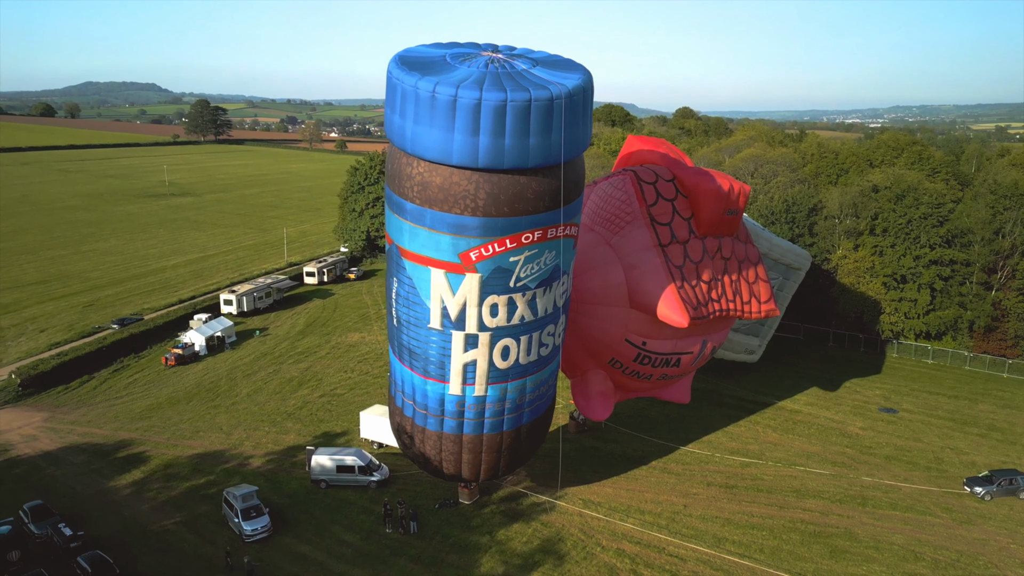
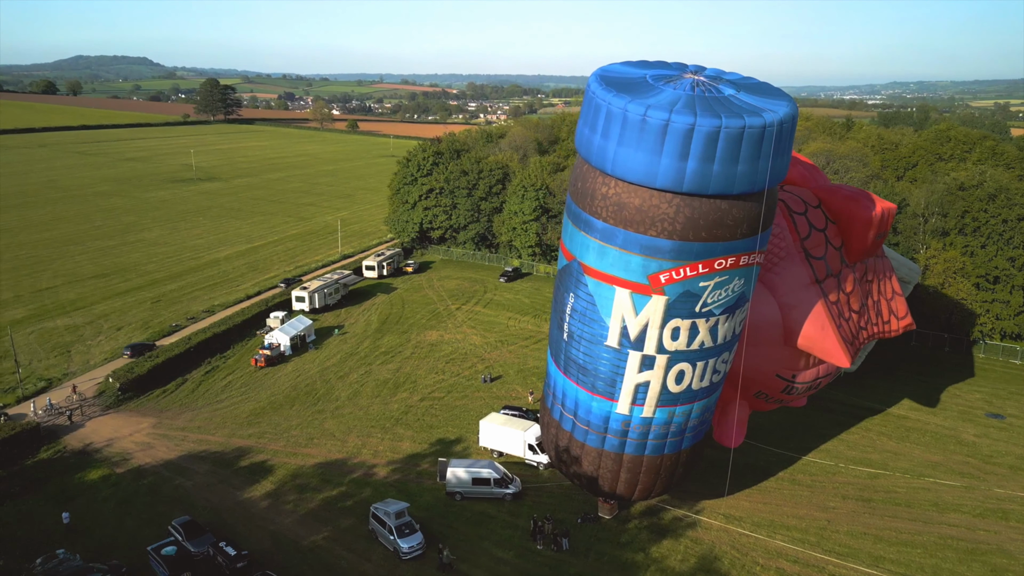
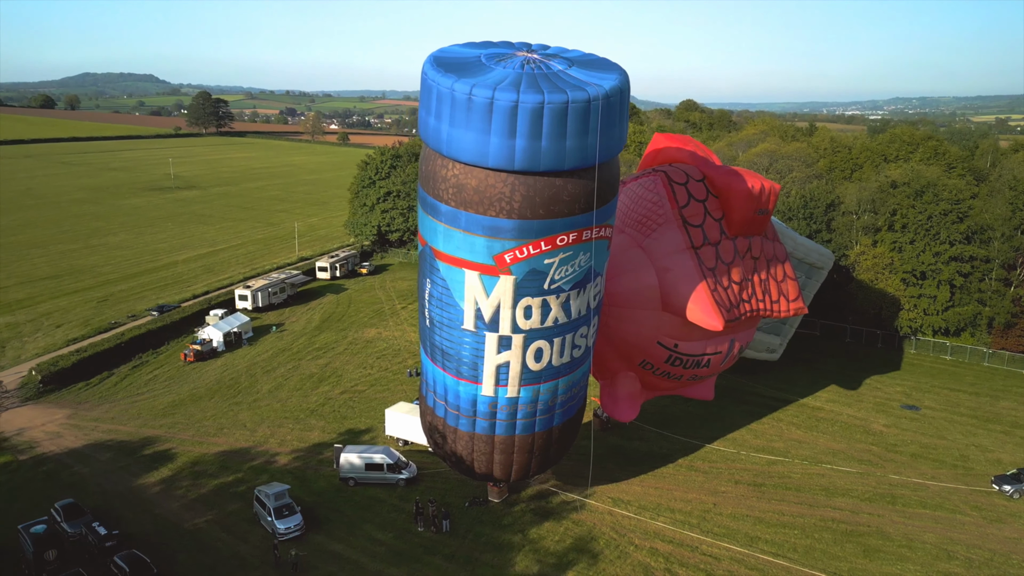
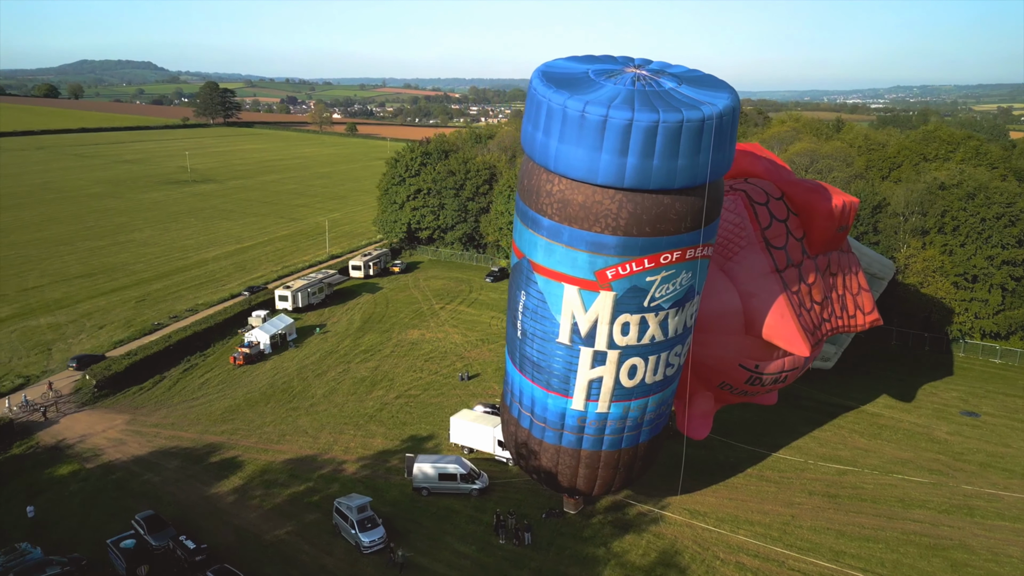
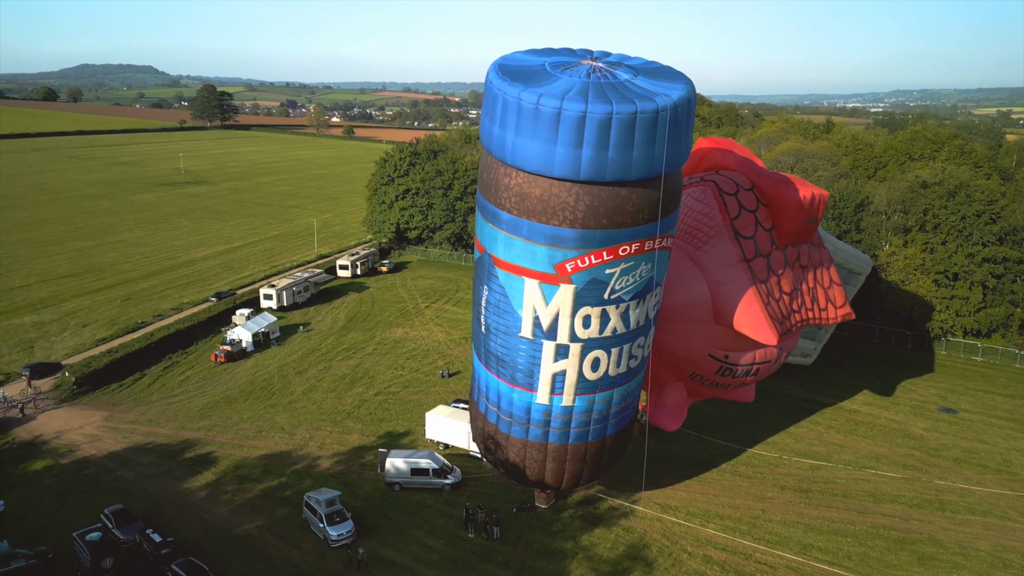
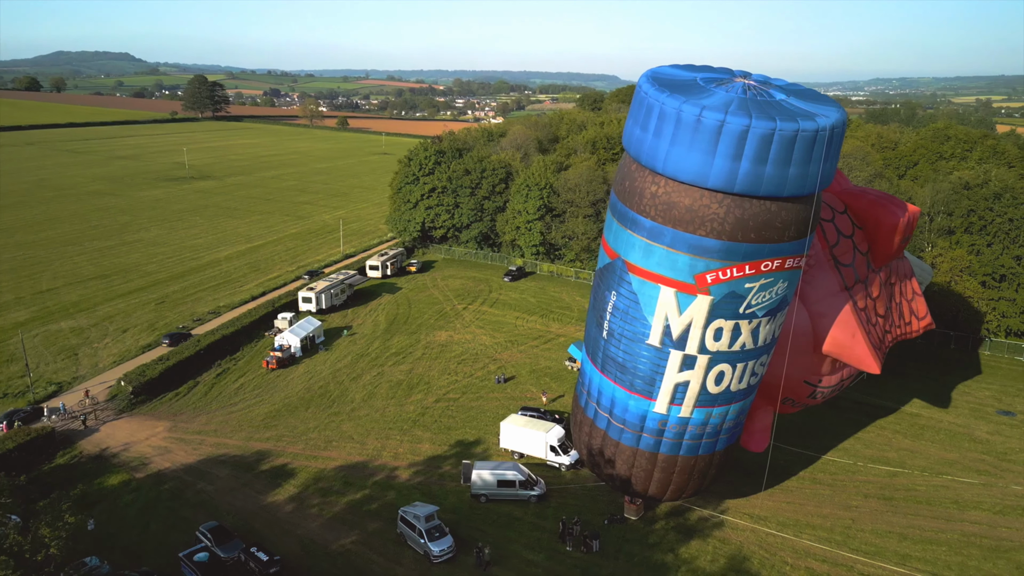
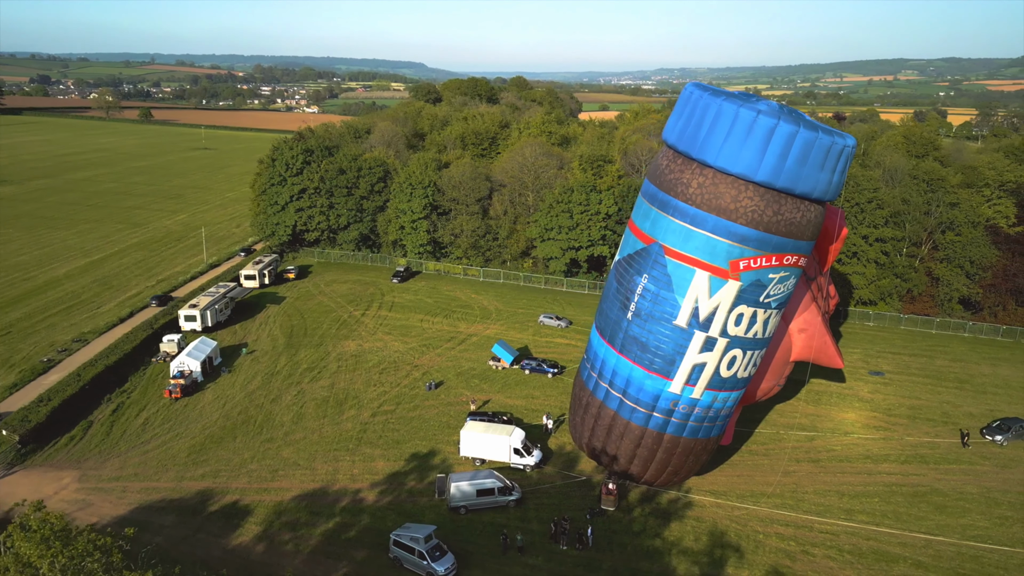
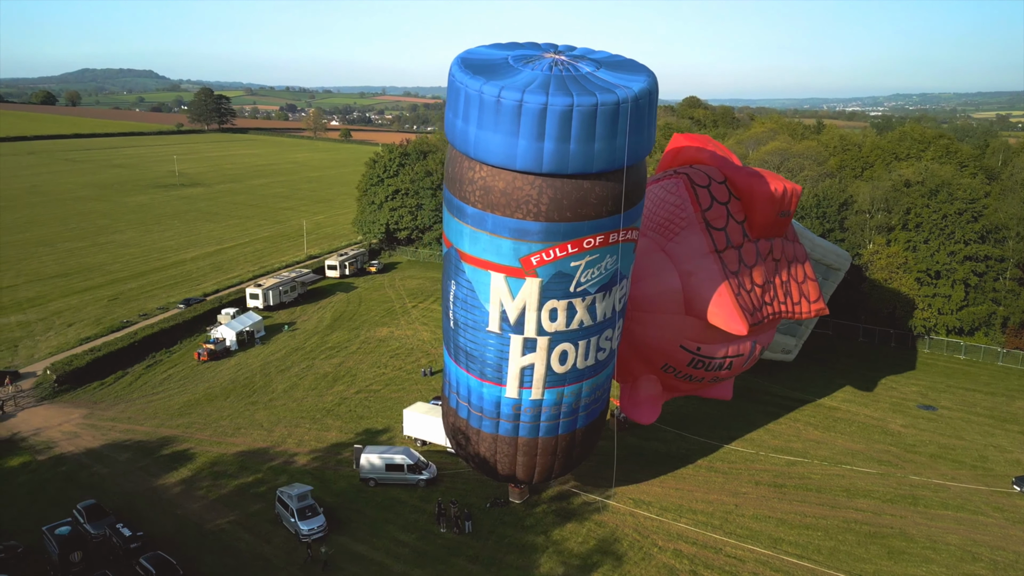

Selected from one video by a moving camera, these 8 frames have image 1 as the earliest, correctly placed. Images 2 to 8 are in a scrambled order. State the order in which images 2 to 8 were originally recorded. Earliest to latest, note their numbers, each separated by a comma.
3, 8, 5, 4, 2, 6, 7
